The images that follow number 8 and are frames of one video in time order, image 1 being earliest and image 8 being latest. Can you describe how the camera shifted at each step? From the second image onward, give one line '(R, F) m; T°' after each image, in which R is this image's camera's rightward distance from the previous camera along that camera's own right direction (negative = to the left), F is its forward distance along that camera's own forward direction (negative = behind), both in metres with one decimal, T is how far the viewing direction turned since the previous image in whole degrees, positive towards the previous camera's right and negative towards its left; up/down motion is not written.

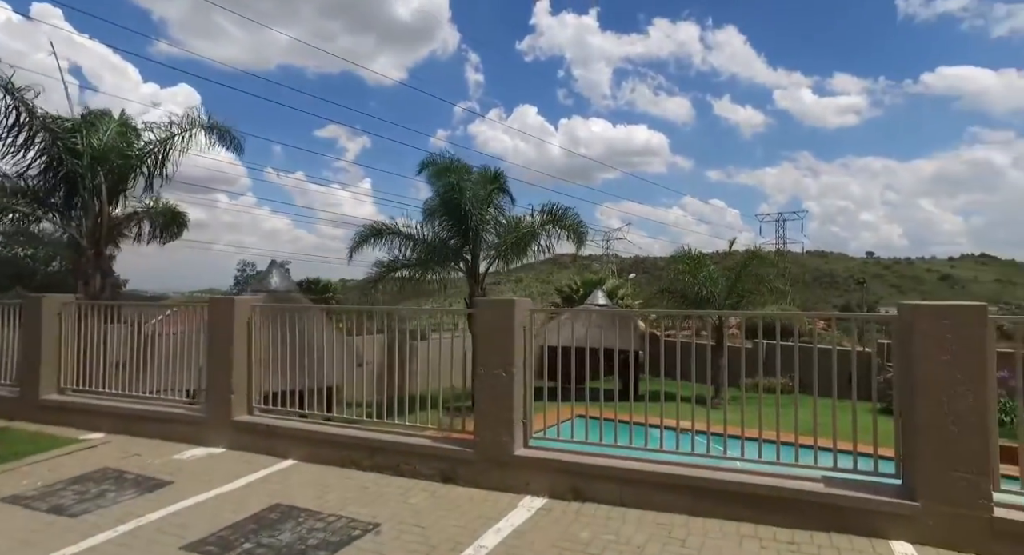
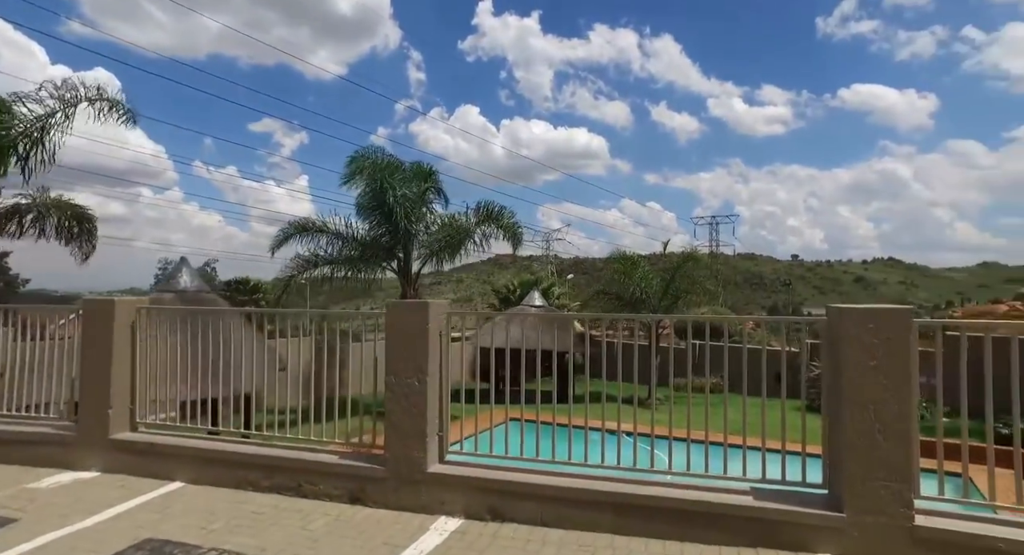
(+0.1, +0.2) m; +6°
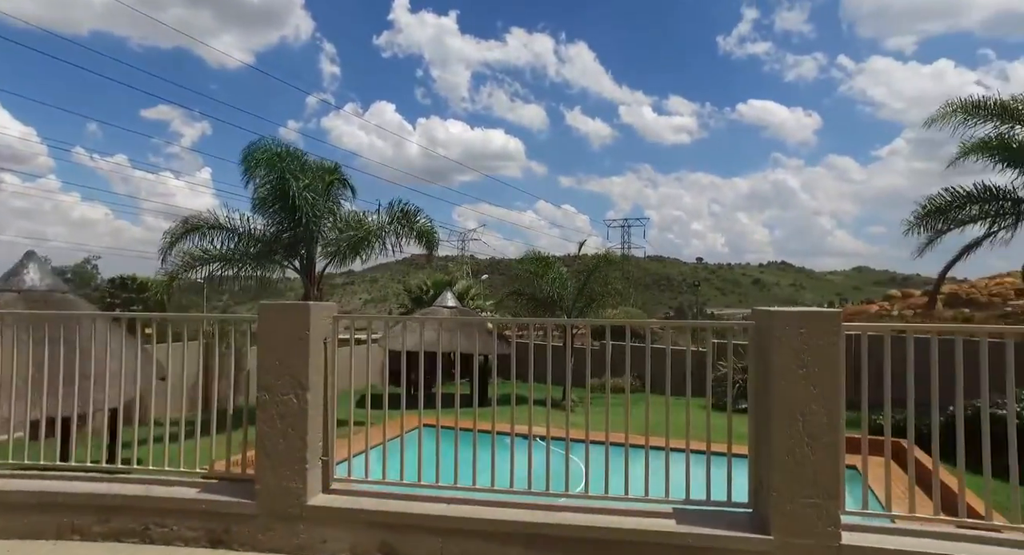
(+0.1, +0.3) m; +8°
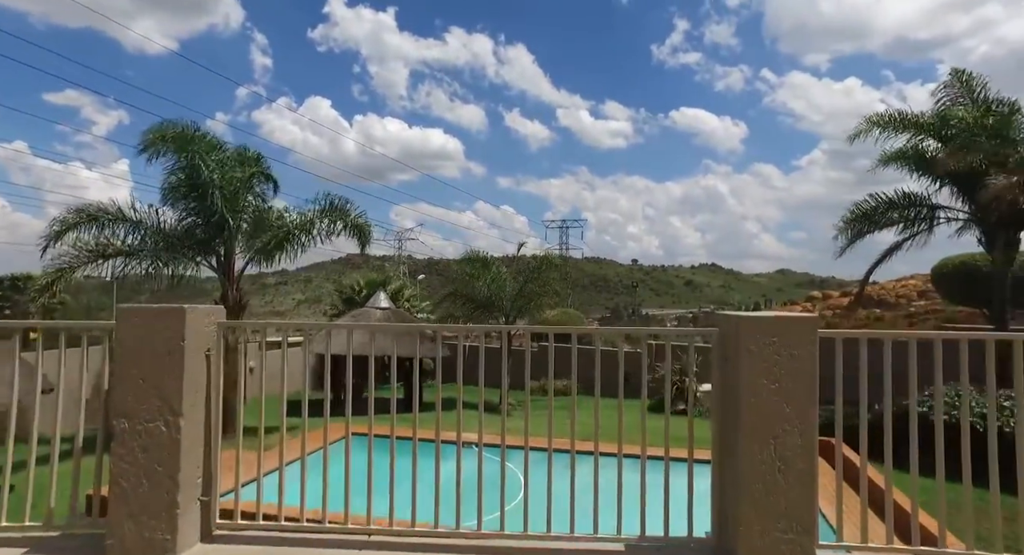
(0.0, +0.4) m; +6°
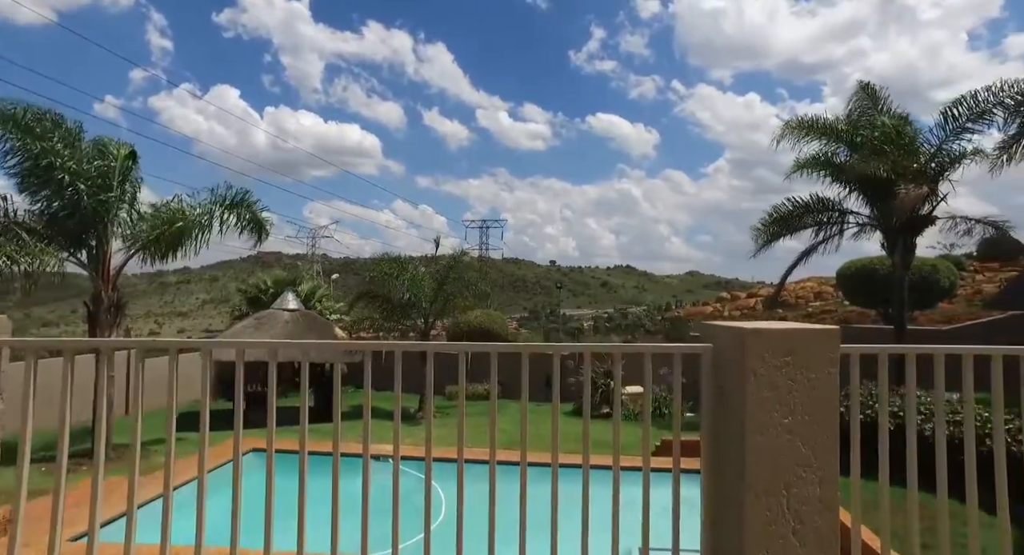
(0.0, +0.6) m; +8°
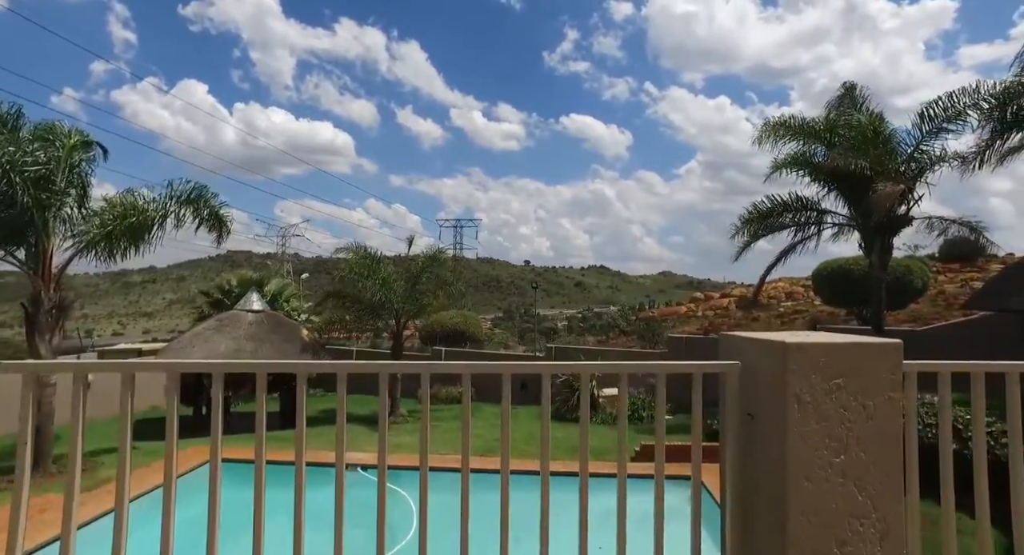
(0.0, +0.4) m; +2°
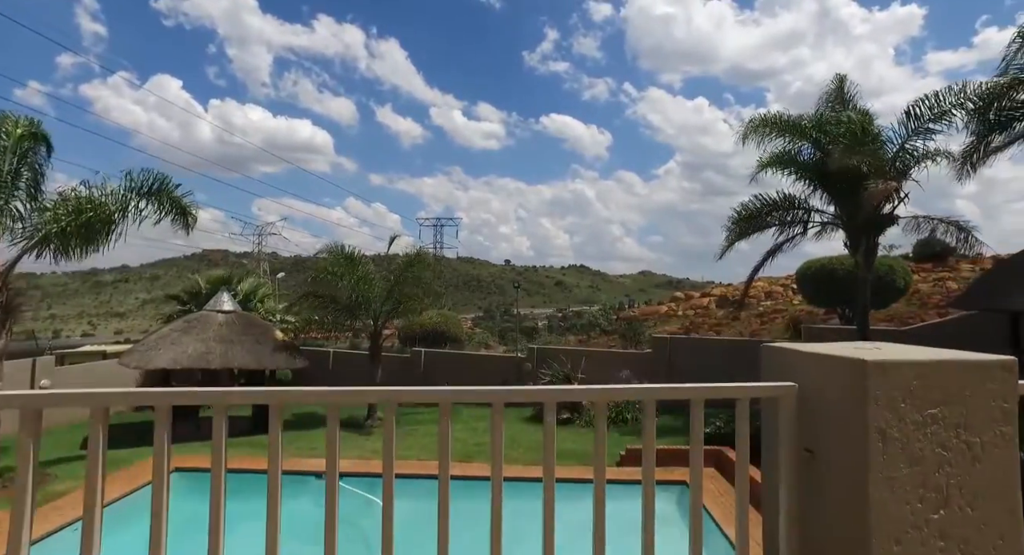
(0.0, +0.4) m; +2°
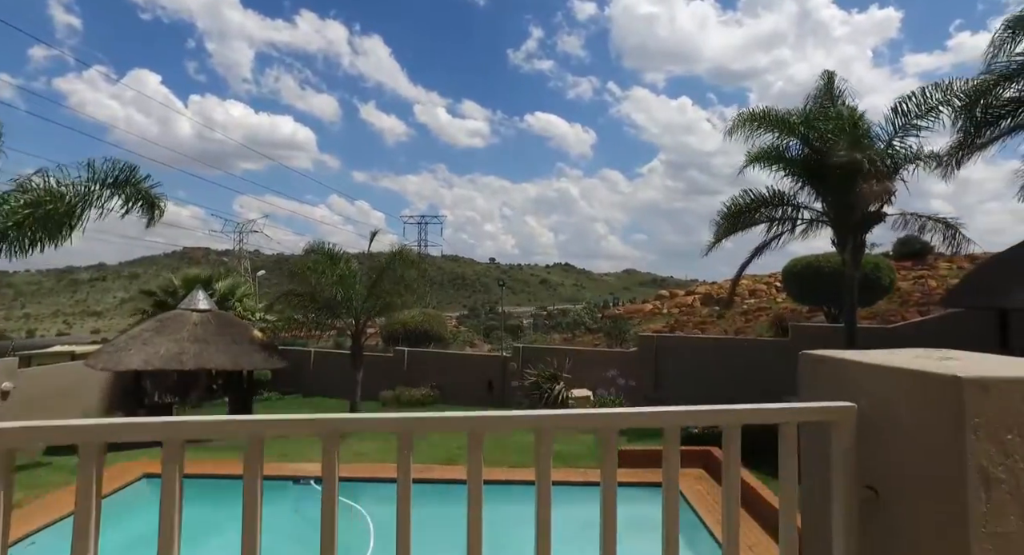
(0.0, +0.3) m; +1°
